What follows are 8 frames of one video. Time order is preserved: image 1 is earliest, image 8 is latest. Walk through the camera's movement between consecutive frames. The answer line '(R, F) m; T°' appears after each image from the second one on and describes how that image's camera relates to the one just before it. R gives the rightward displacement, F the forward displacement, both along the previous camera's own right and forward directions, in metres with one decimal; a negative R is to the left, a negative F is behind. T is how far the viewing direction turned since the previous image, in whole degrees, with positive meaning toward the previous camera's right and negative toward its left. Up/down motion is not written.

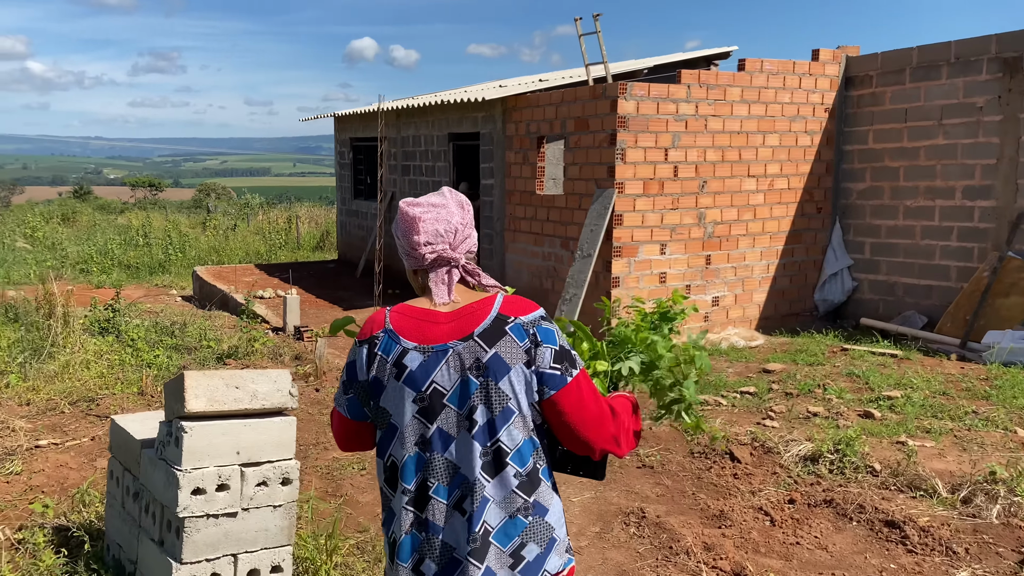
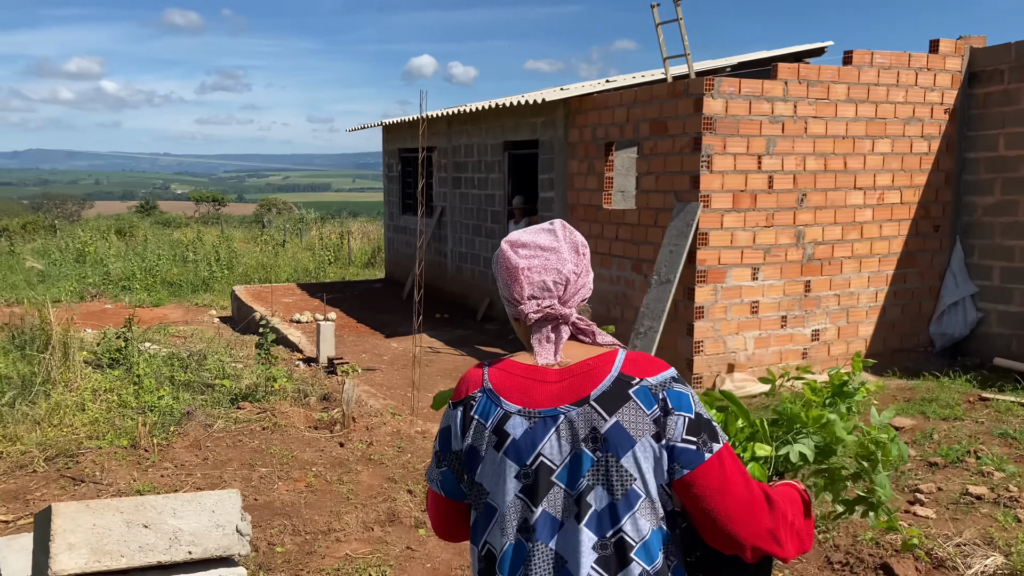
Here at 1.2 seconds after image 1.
(-0.1, +1.2) m; -4°
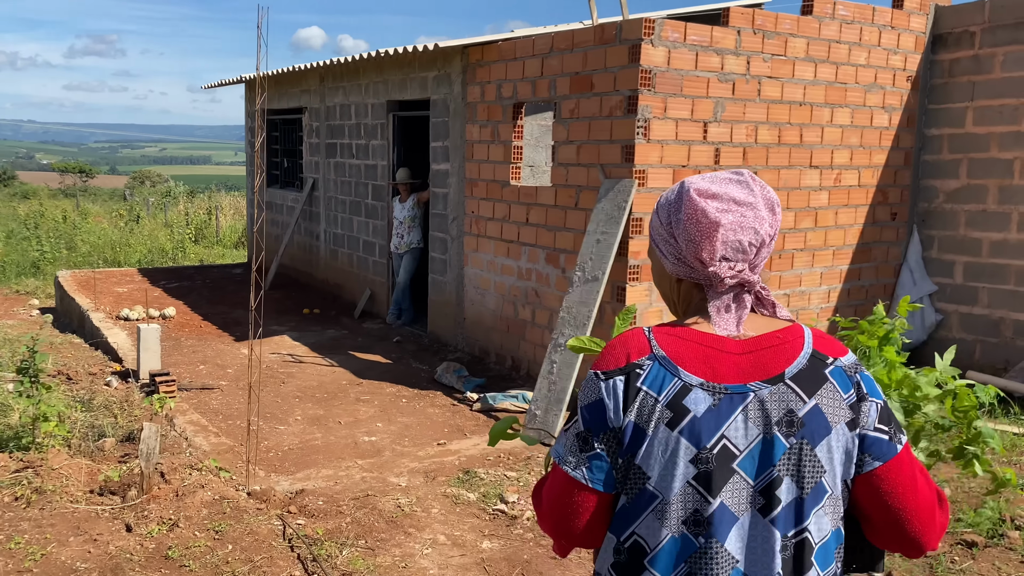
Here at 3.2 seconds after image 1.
(+0.1, +1.6) m; +7°
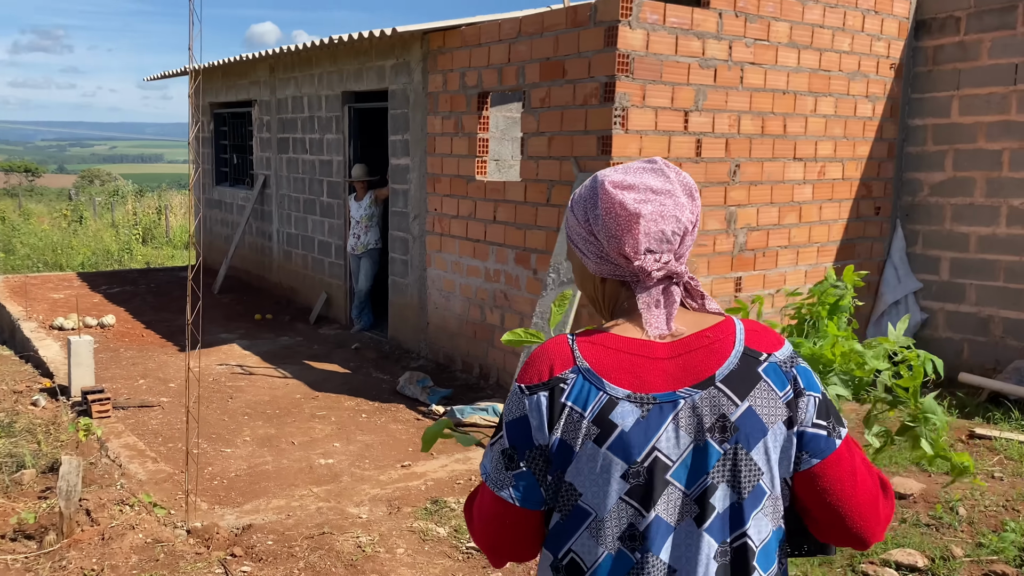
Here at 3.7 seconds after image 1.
(-0.1, +0.4) m; +3°
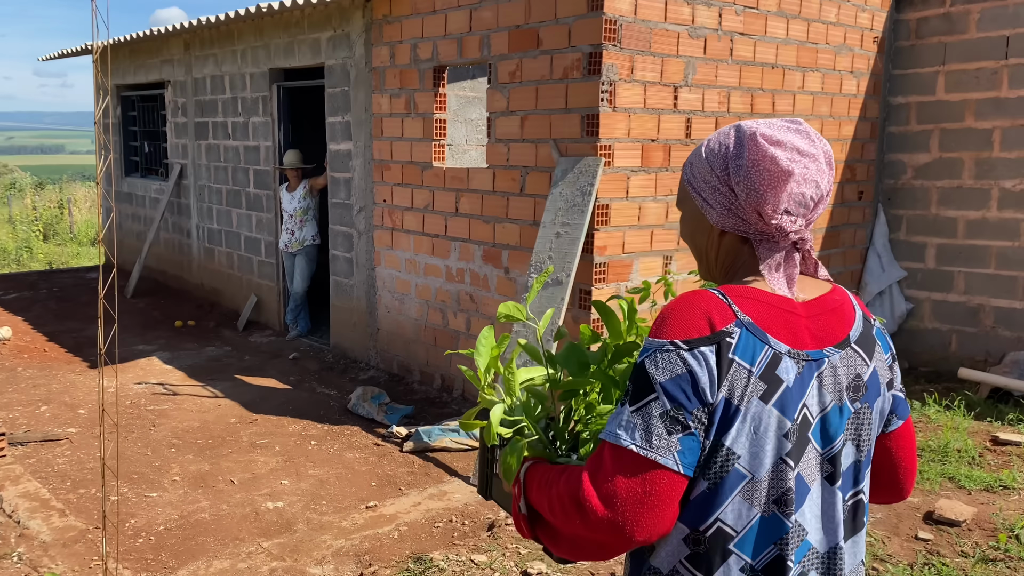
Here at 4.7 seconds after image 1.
(-0.3, +0.7) m; +5°
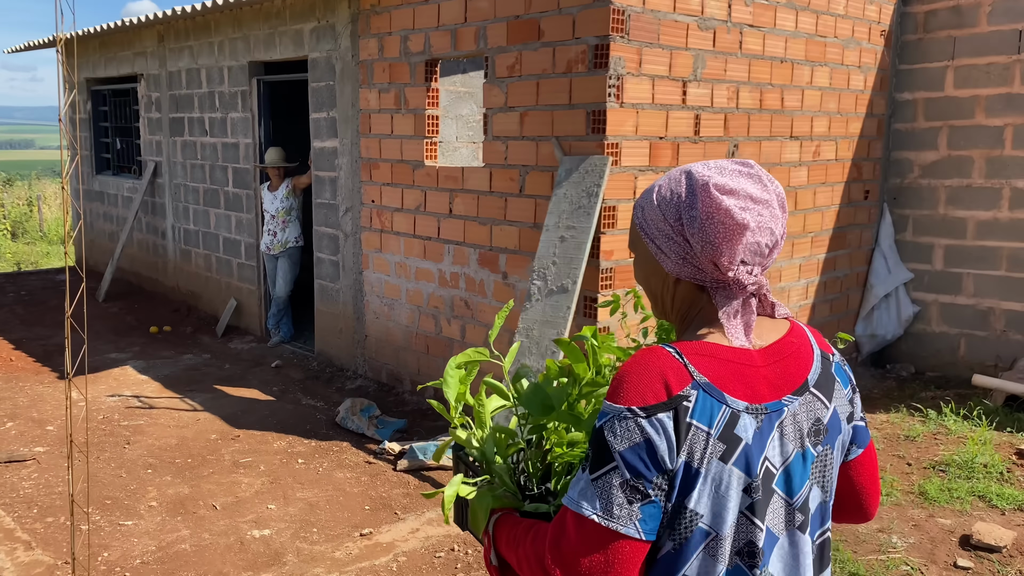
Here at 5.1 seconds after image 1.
(-0.1, +0.3) m; +1°
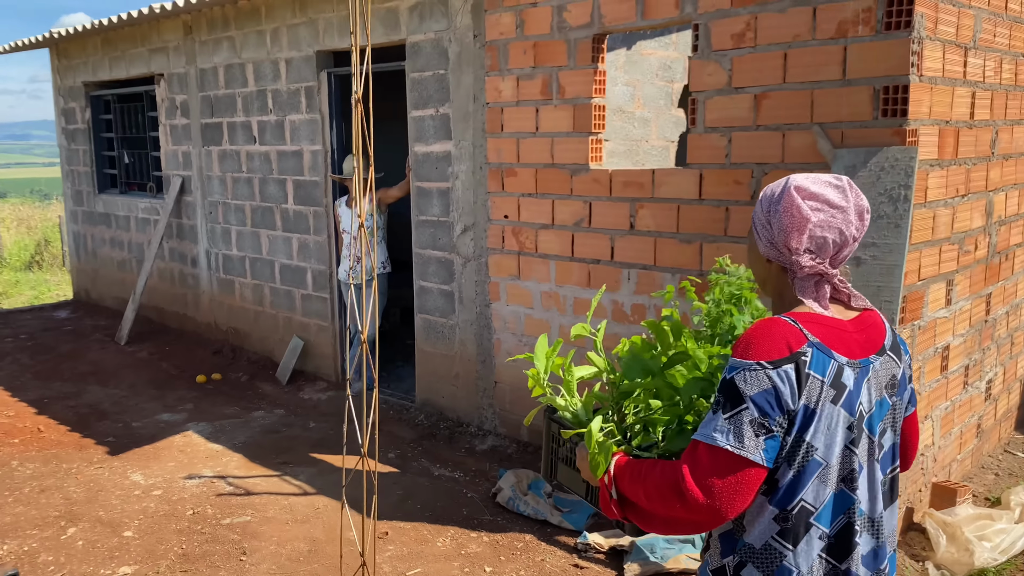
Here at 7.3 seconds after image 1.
(-1.1, +1.1) m; +3°
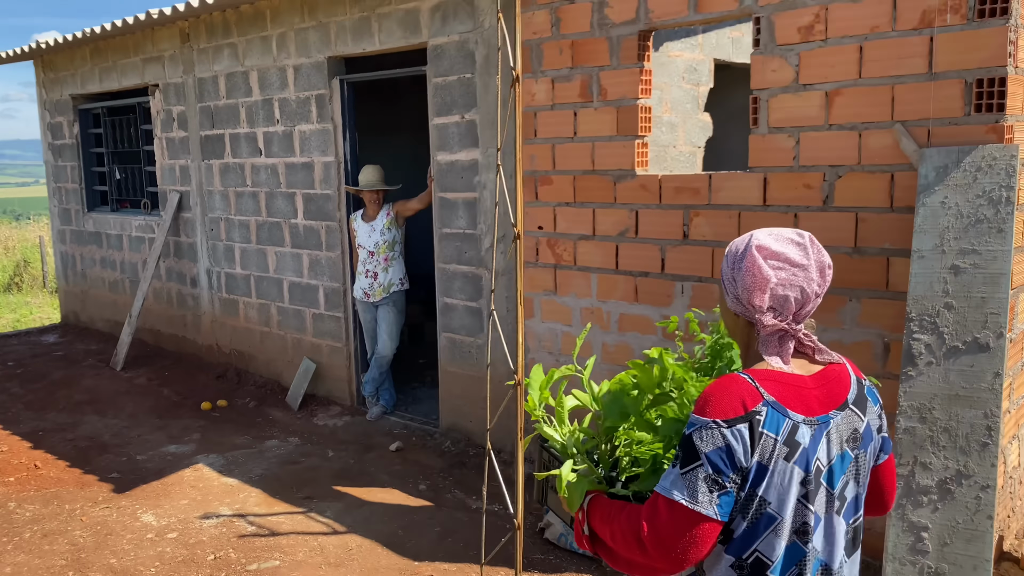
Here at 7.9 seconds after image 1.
(-0.3, +0.3) m; +1°
